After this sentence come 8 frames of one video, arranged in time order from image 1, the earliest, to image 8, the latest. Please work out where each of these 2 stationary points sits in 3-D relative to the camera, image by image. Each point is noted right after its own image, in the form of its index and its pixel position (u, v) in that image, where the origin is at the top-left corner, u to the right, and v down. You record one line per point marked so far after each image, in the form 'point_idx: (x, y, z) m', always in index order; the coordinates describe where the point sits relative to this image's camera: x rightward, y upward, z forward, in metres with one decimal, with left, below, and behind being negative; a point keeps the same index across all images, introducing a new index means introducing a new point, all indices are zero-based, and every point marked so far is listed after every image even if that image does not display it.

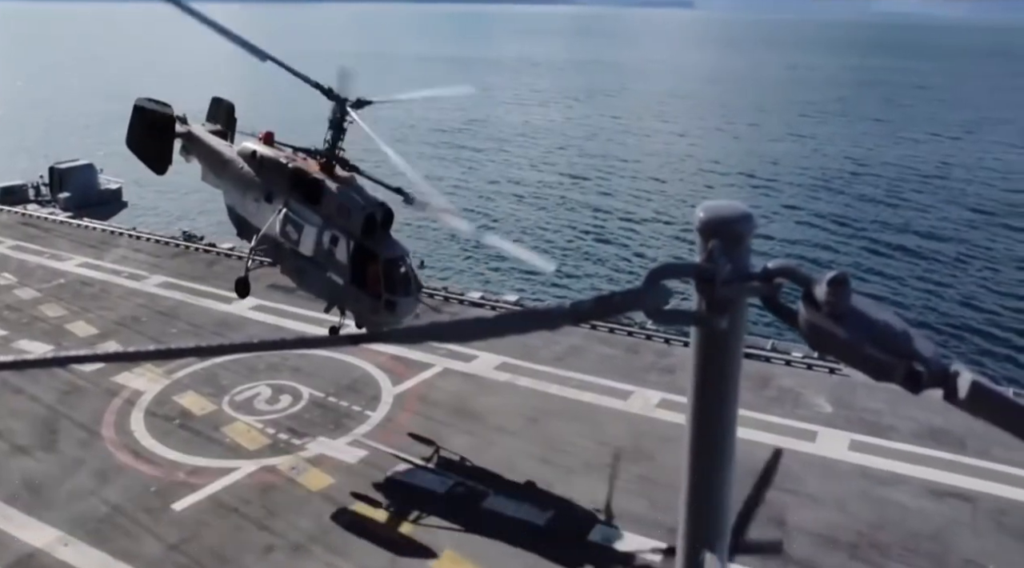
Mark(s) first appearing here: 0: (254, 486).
0: (-6.2, -4.9, +18.4) m
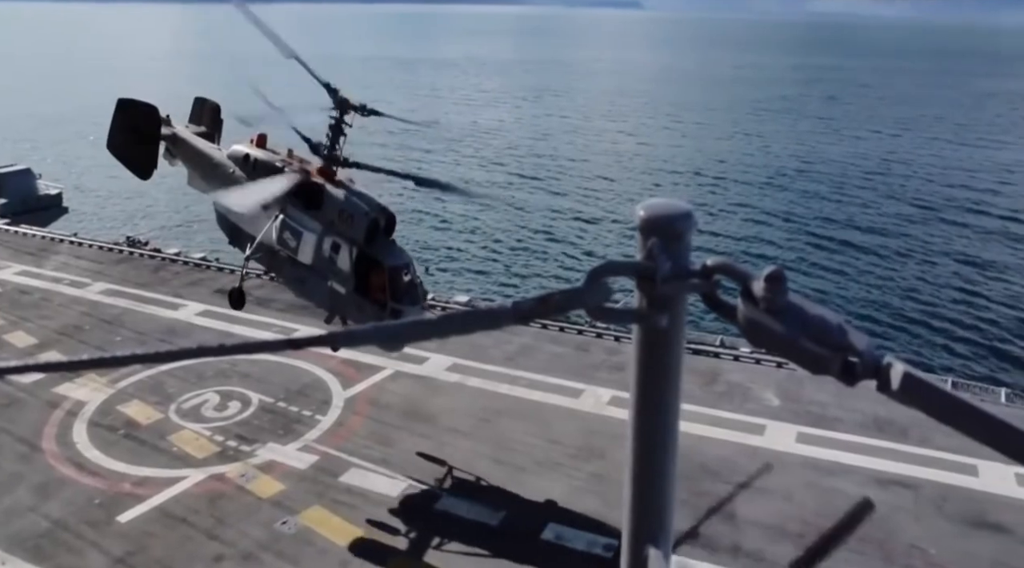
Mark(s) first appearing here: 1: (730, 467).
0: (-7.4, -5.1, +18.1) m
1: (+5.6, -4.6, +19.2) m
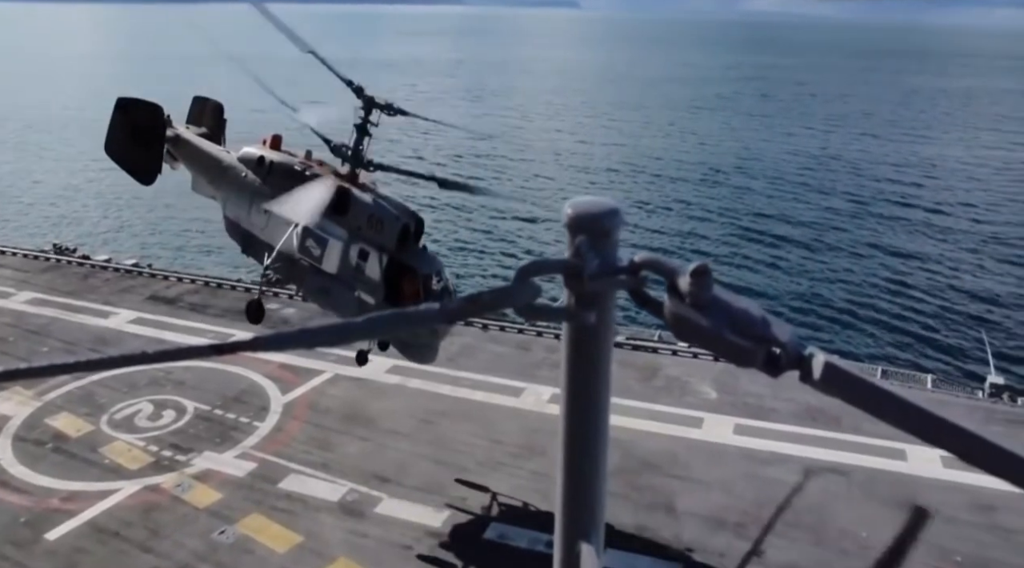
0: (-8.8, -5.2, +17.6) m
1: (+4.0, -4.5, +19.4) m
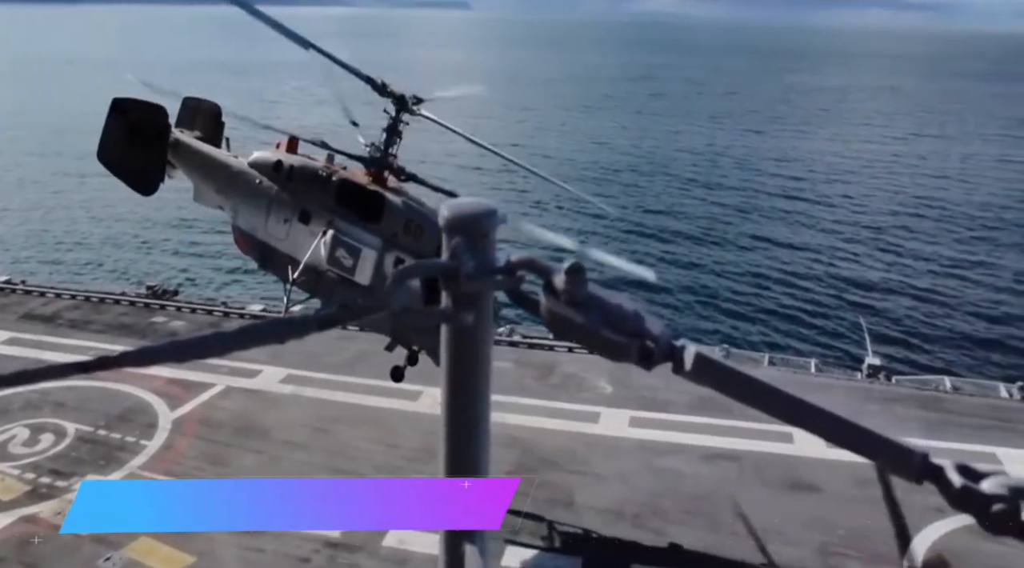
0: (-11.2, -5.6, +16.6) m
1: (+1.4, -4.5, +19.7) m
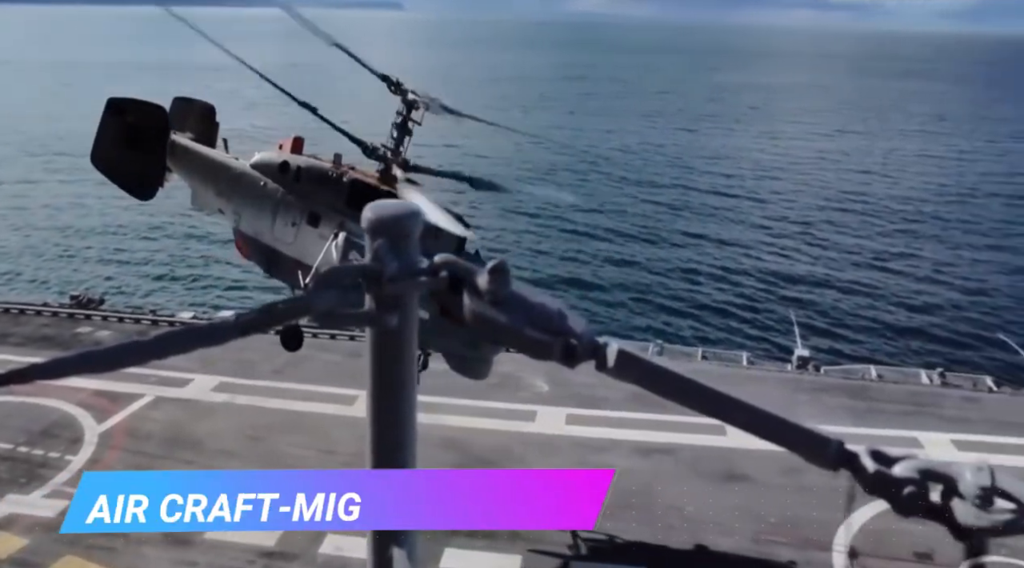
0: (-12.6, -5.9, +15.9) m
1: (-0.2, -4.5, +19.7) m
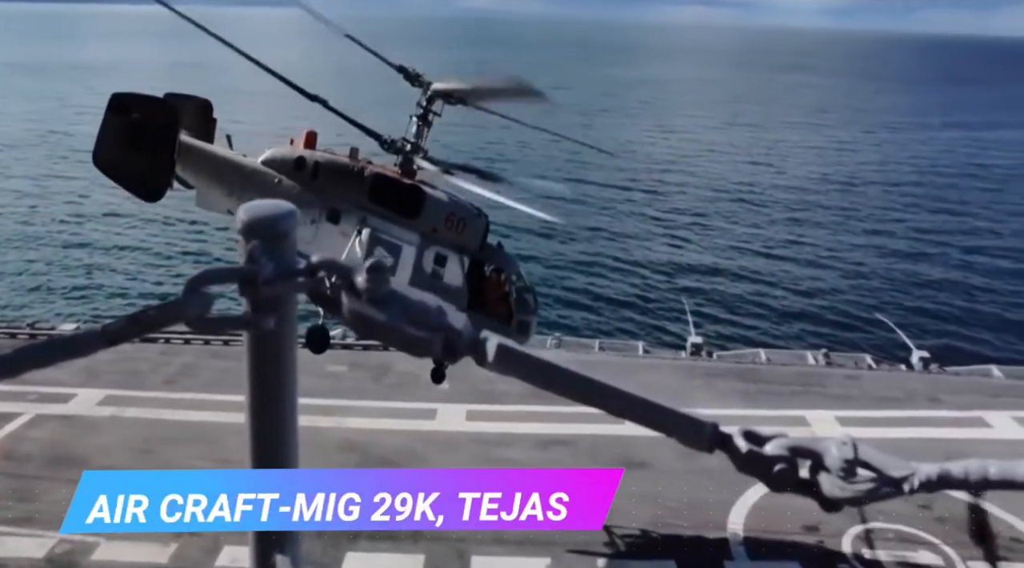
0: (-14.7, -6.3, +14.7) m
1: (-2.8, -4.4, +19.5) m
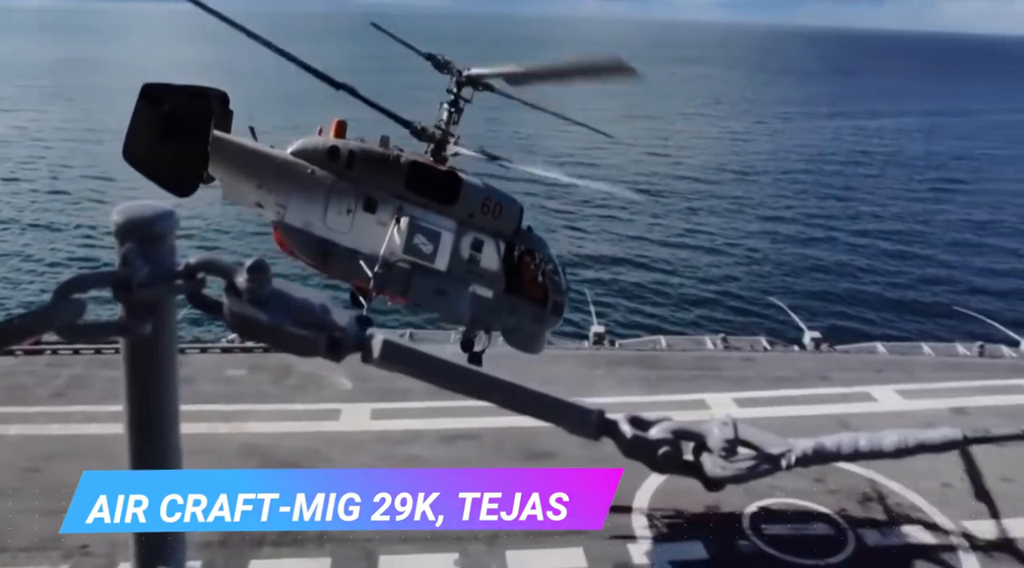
0: (-16.6, -6.7, +13.3) m
1: (-5.2, -4.4, +19.2) m
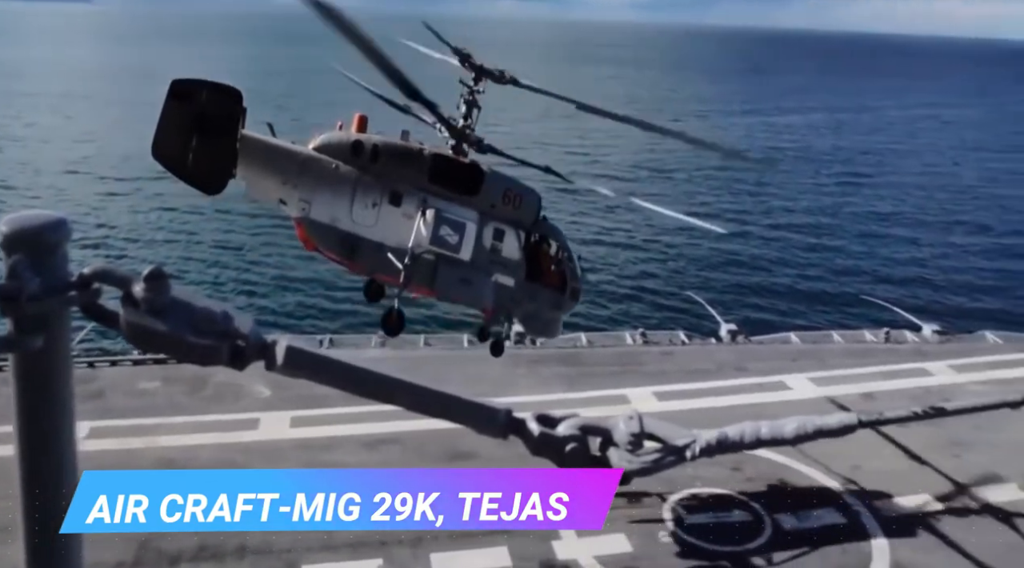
0: (-18.0, -7.2, +12.1) m
1: (-7.2, -4.6, +18.8) m
